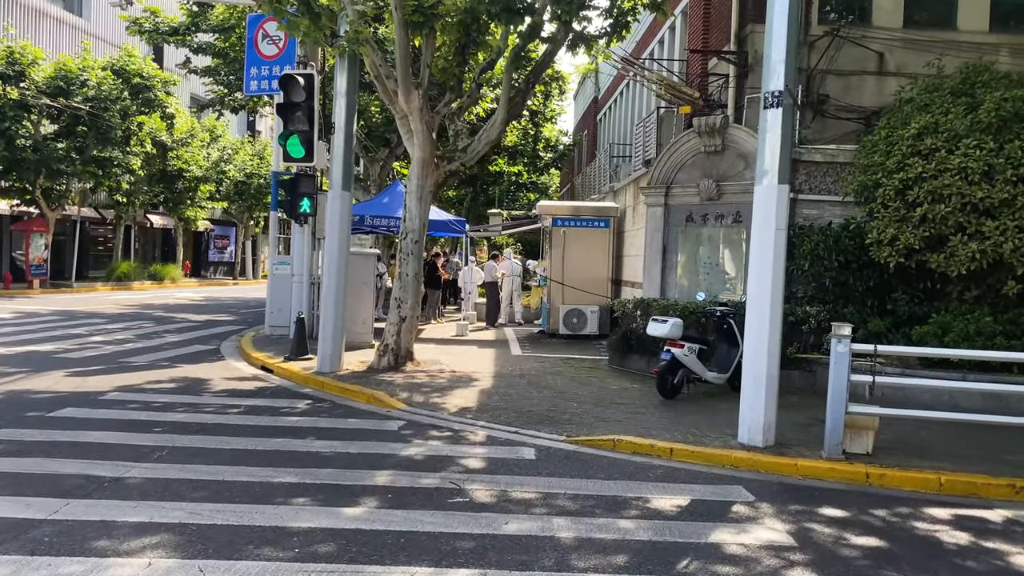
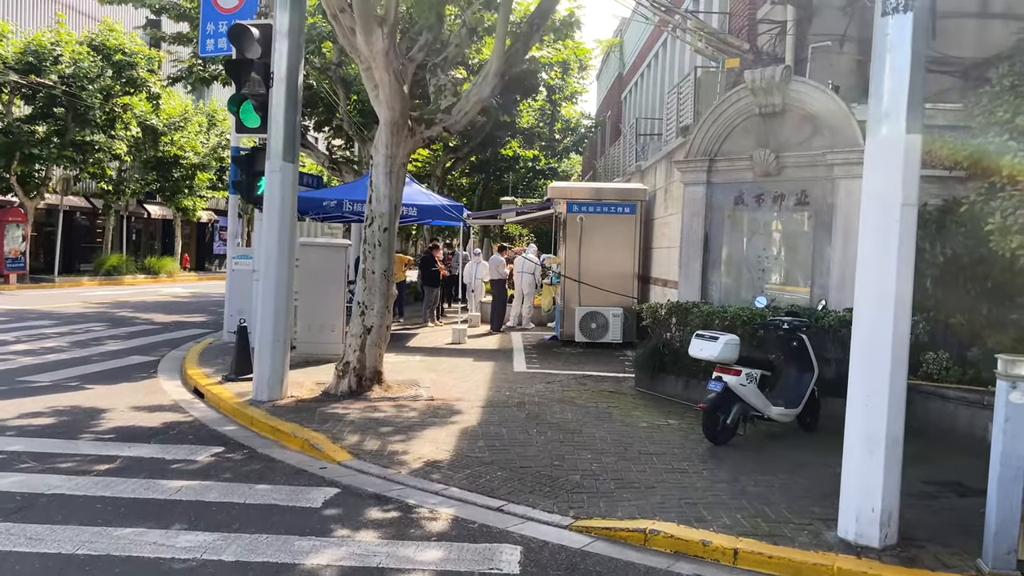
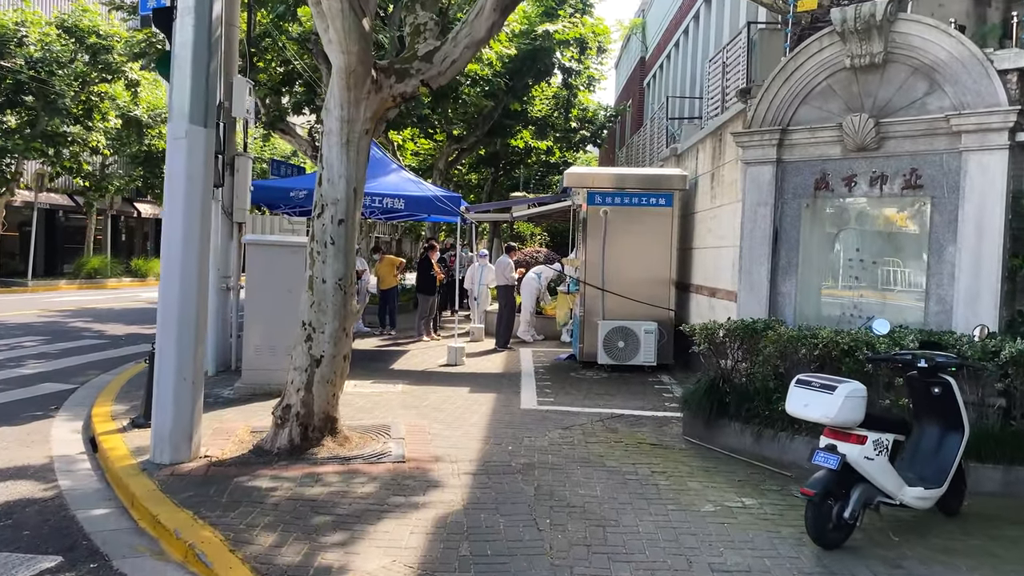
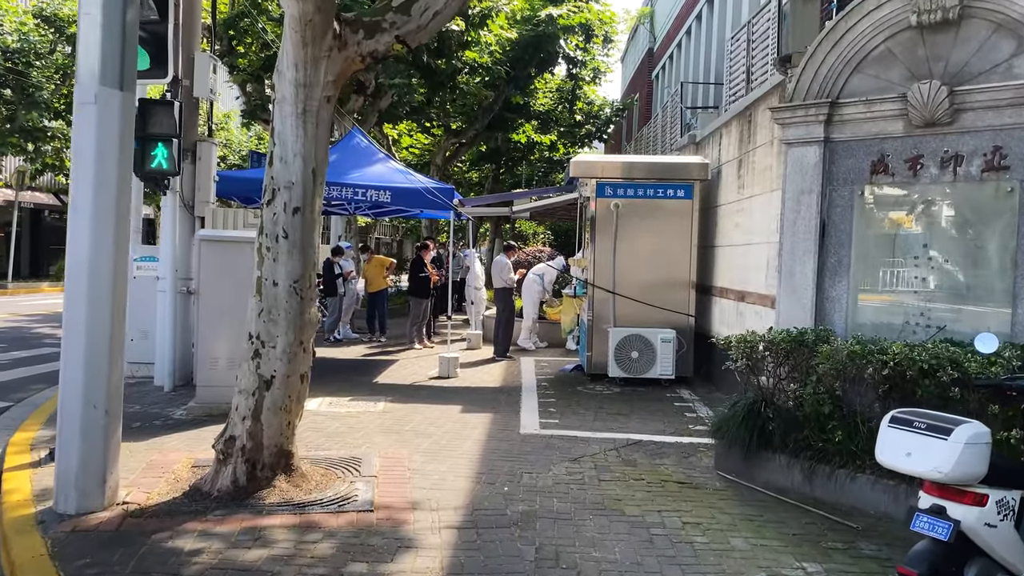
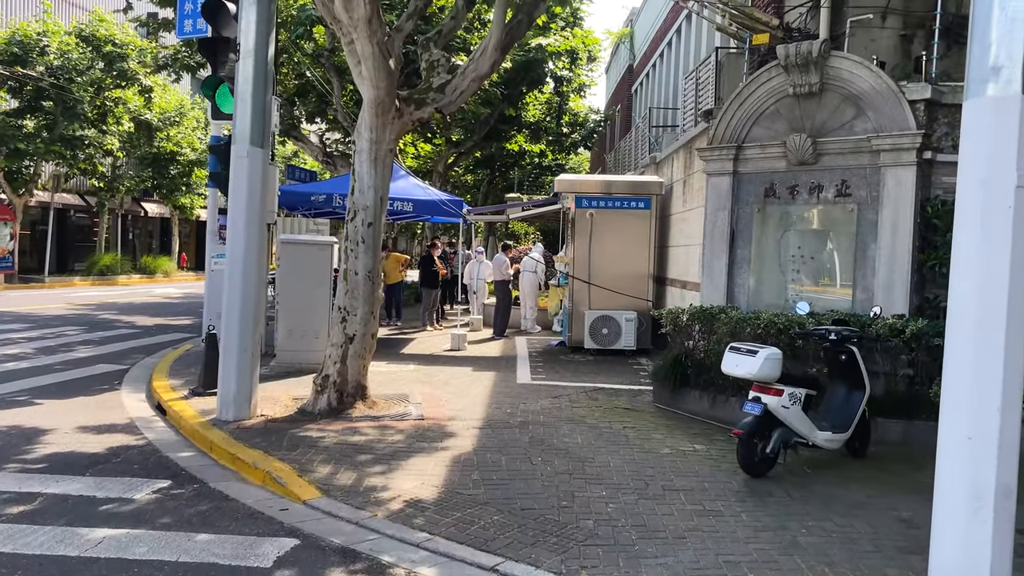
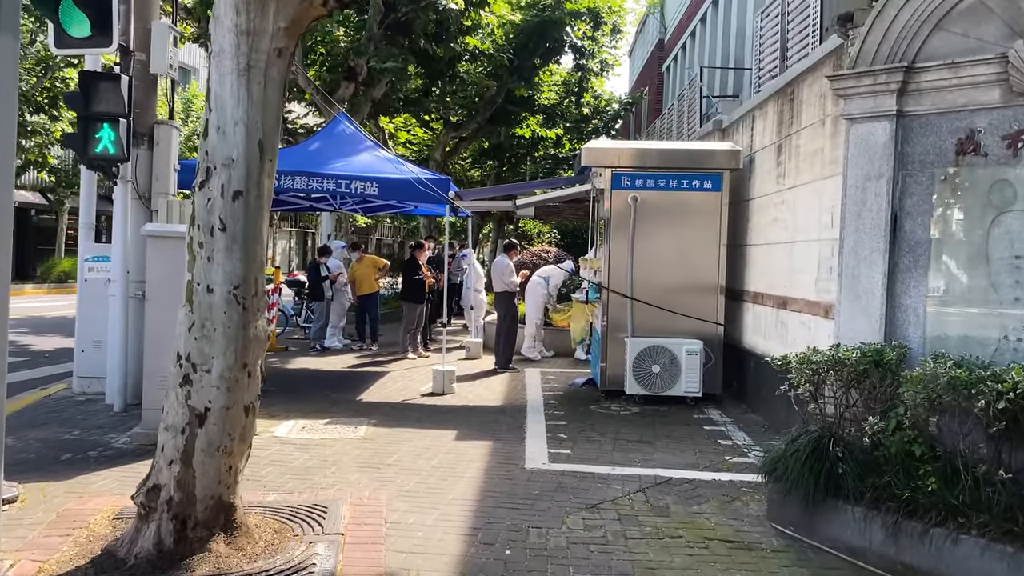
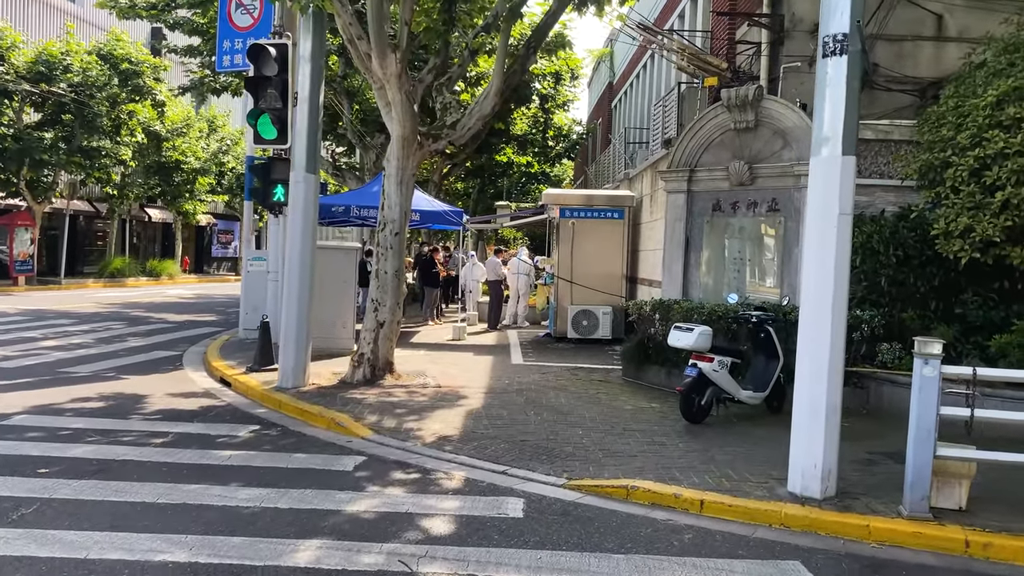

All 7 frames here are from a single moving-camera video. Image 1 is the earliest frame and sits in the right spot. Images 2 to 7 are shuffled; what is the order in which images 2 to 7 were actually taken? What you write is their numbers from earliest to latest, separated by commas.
7, 2, 5, 3, 4, 6
